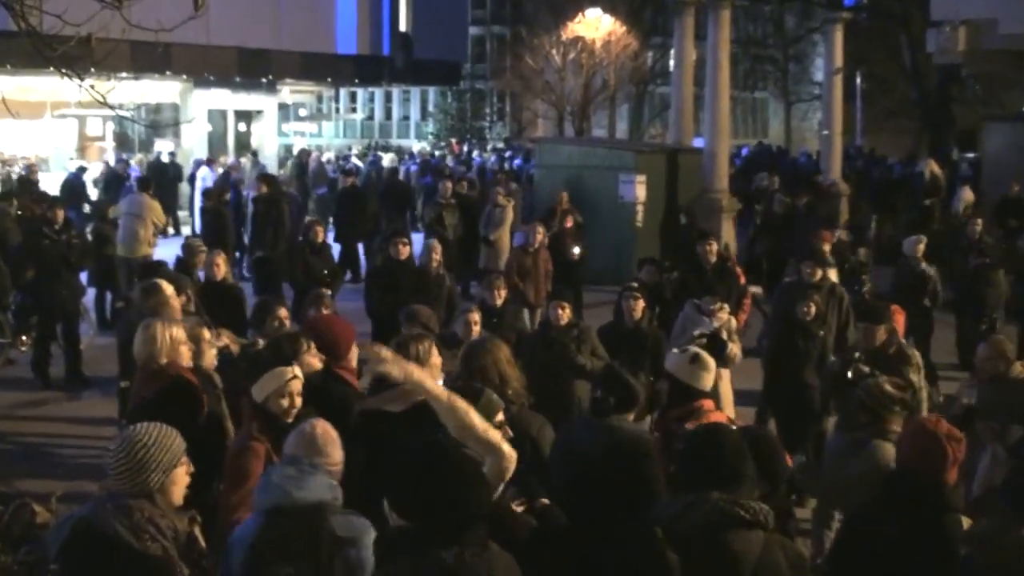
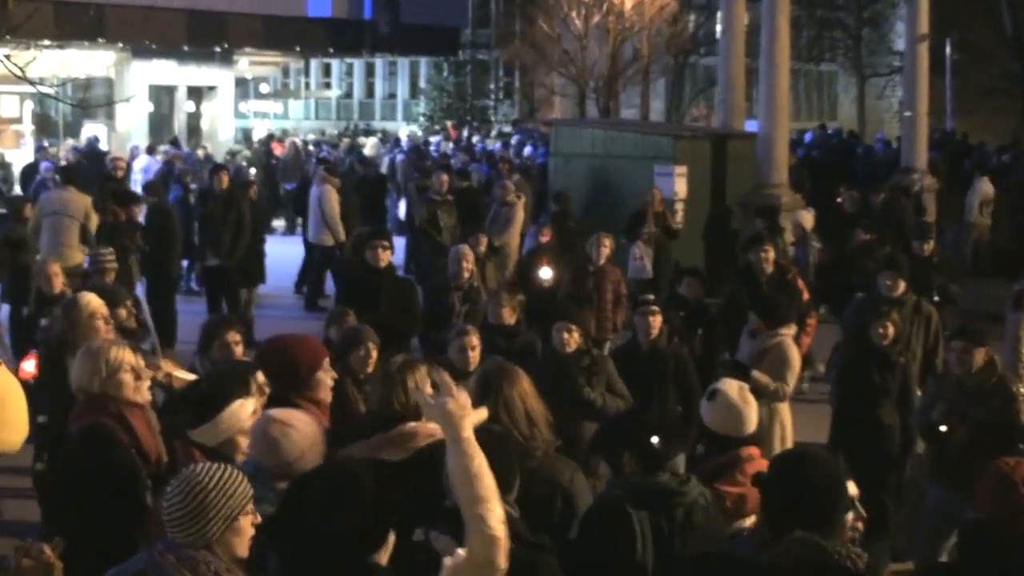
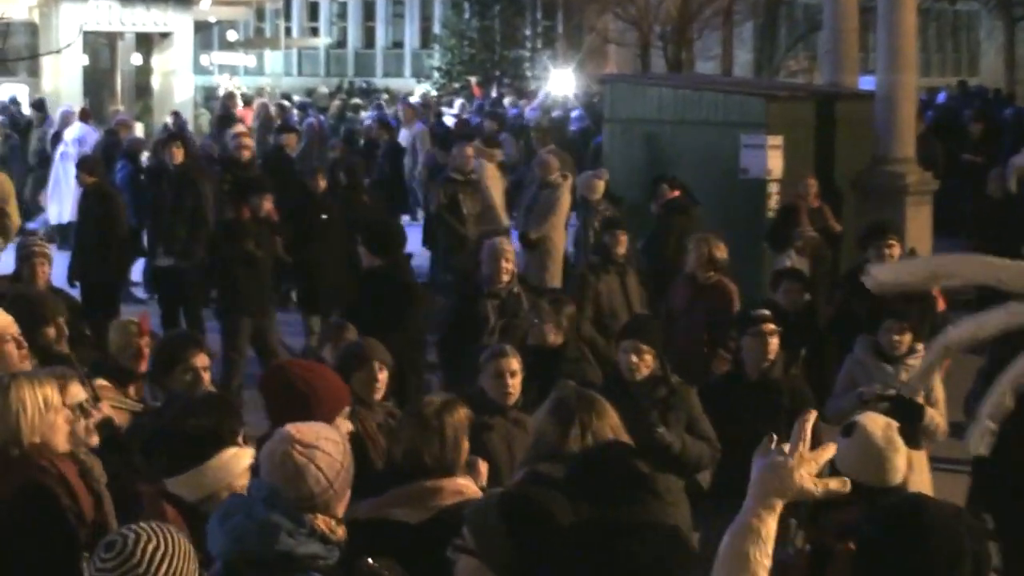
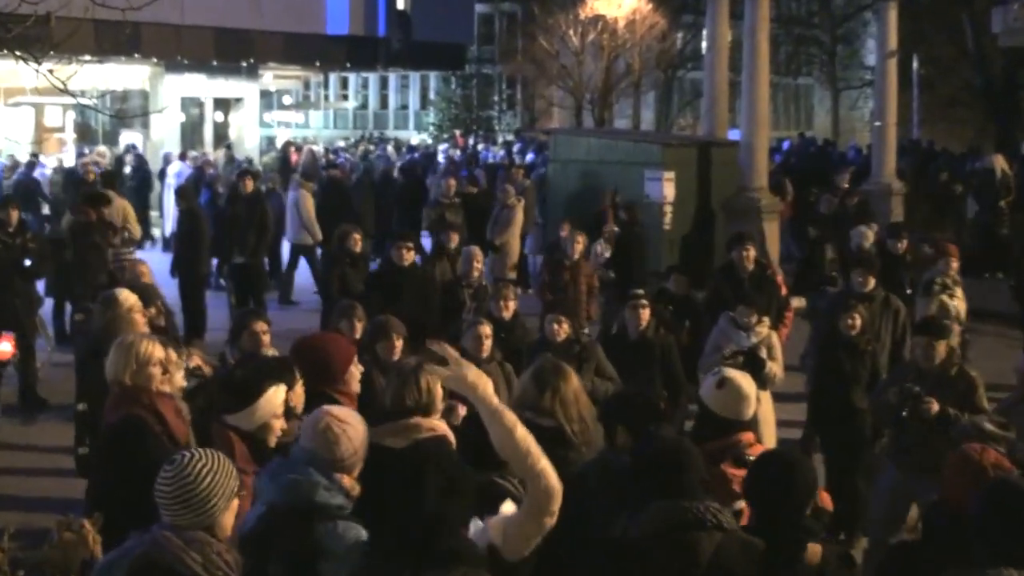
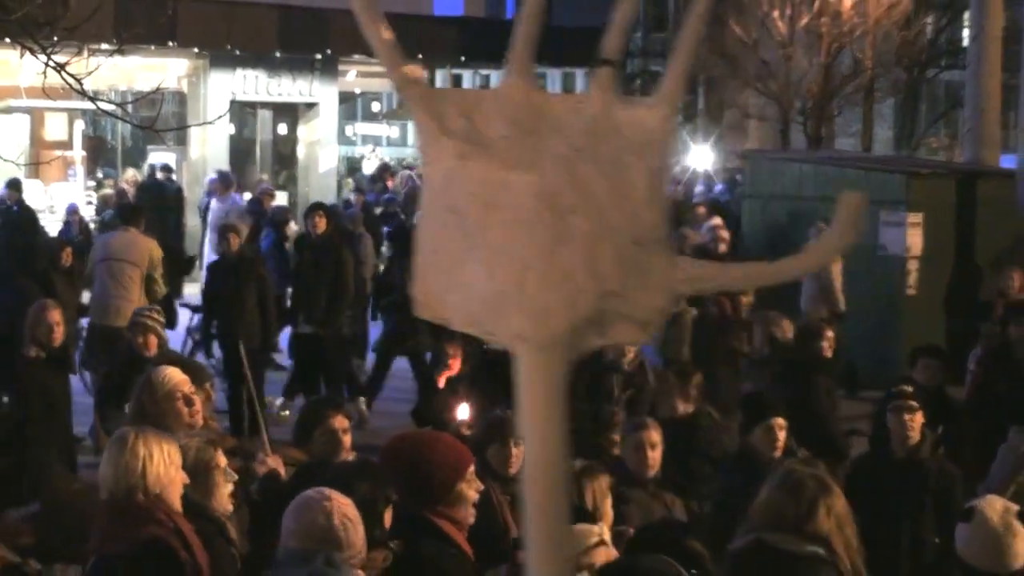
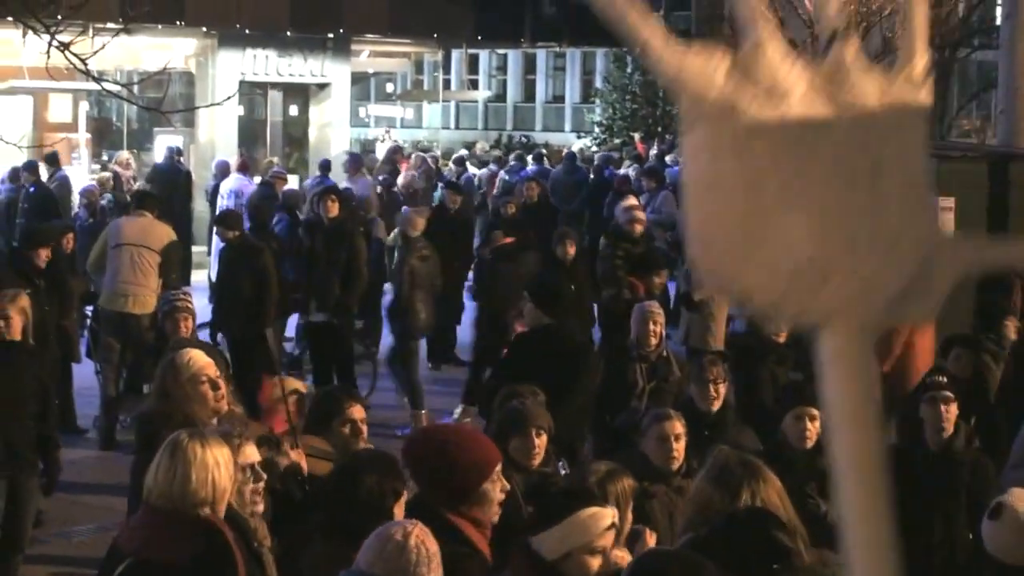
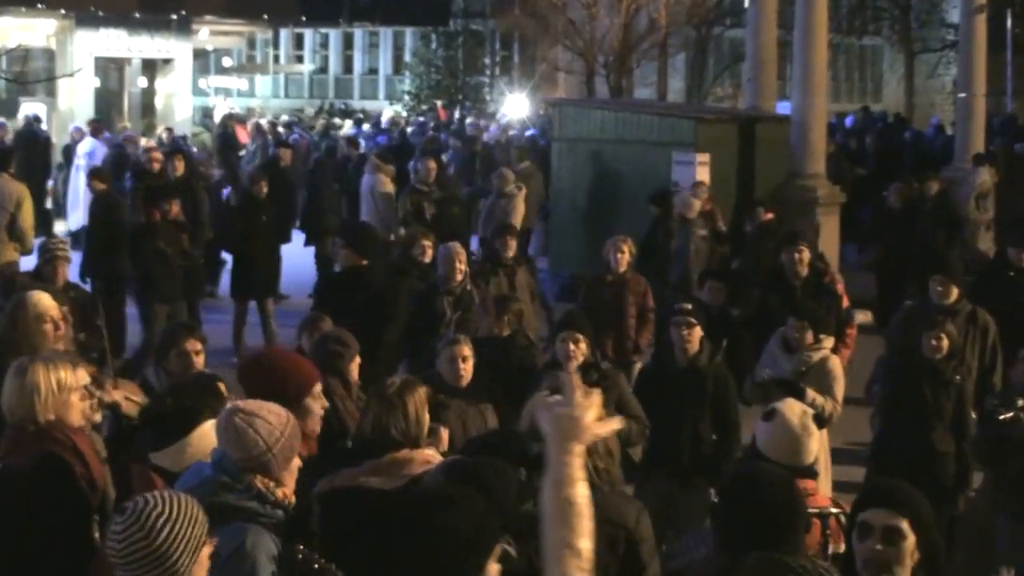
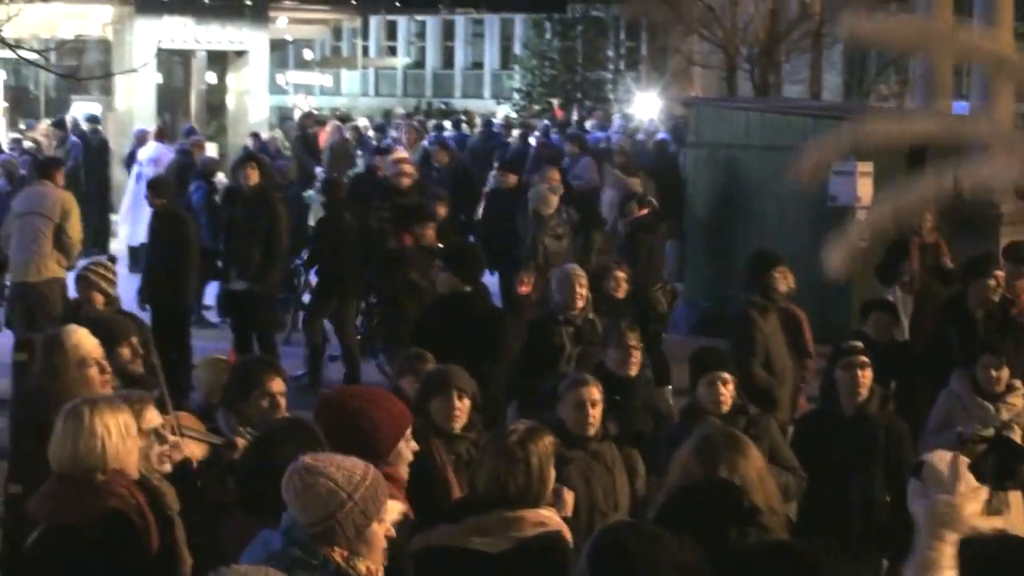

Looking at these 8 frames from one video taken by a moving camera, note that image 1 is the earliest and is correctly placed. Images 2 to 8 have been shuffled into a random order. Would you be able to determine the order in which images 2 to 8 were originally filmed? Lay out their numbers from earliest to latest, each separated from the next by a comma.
4, 2, 7, 3, 8, 6, 5
